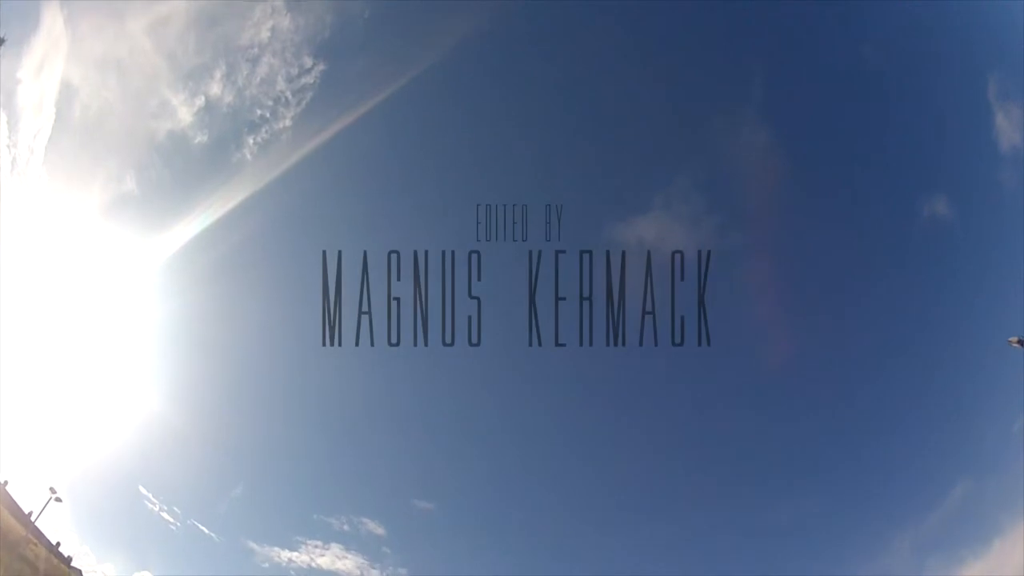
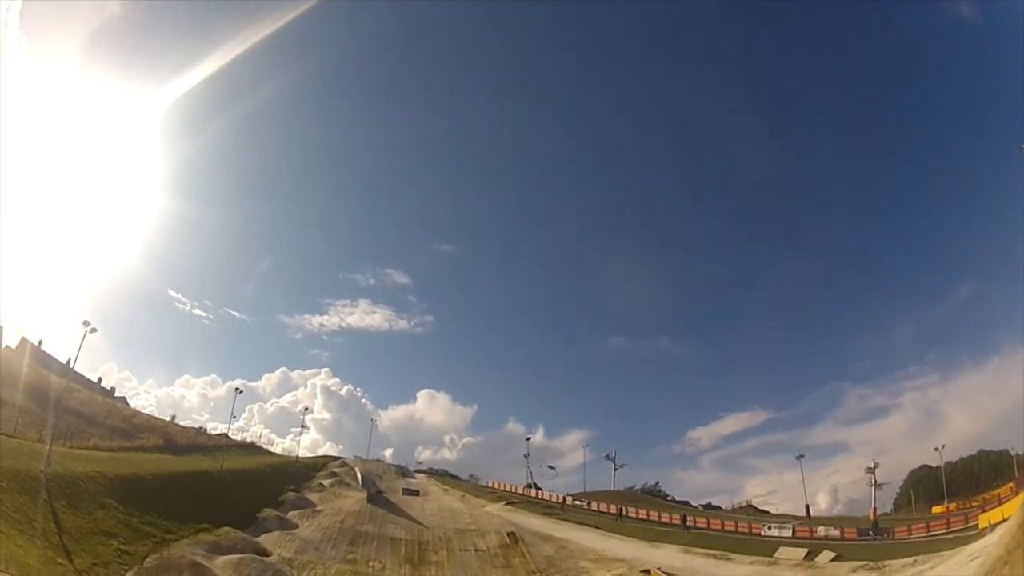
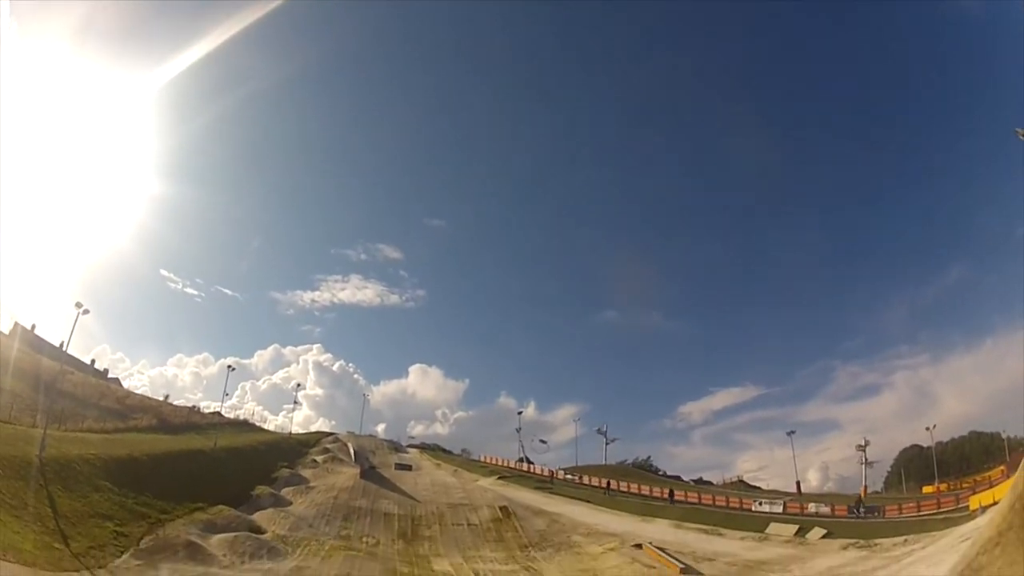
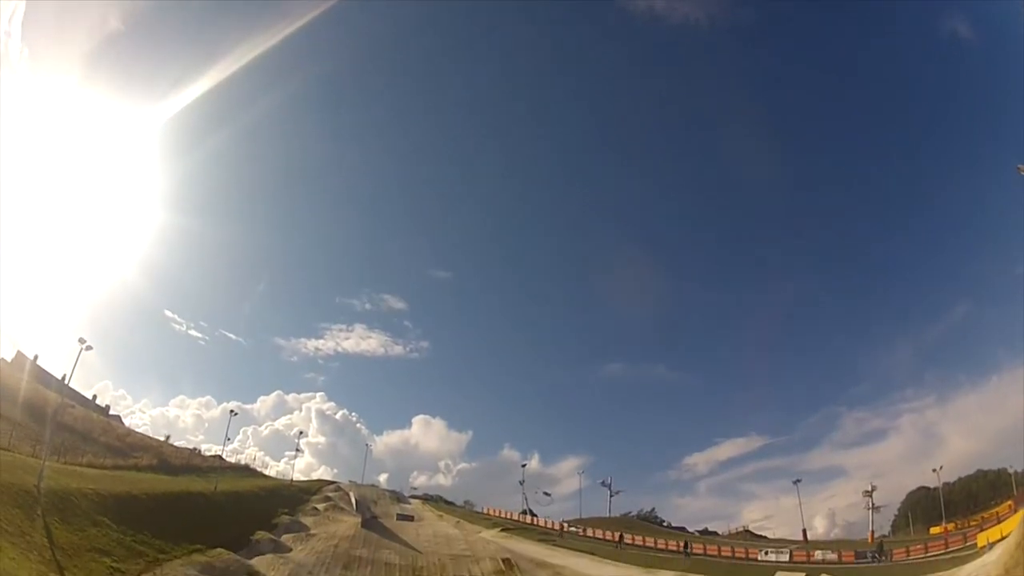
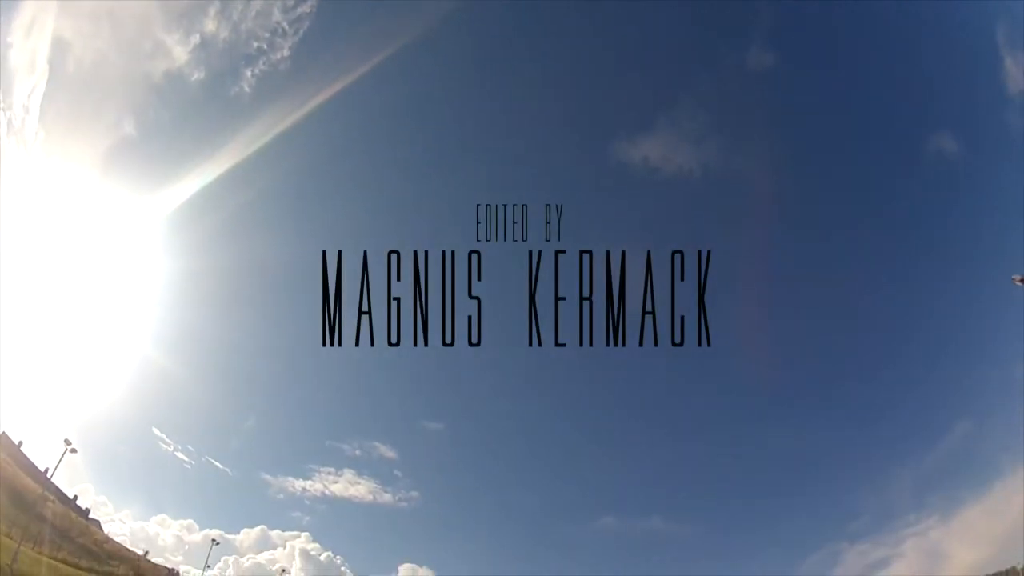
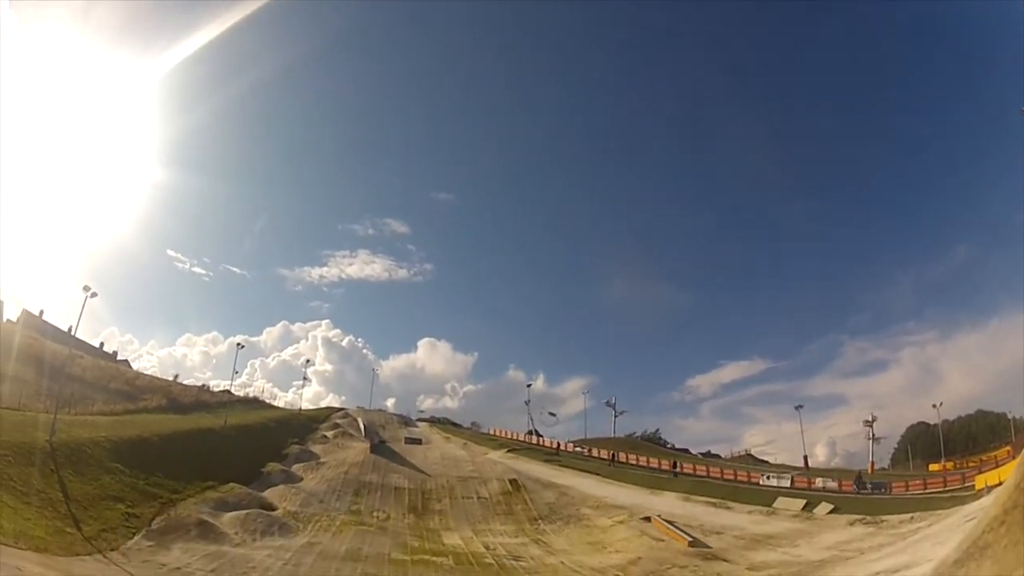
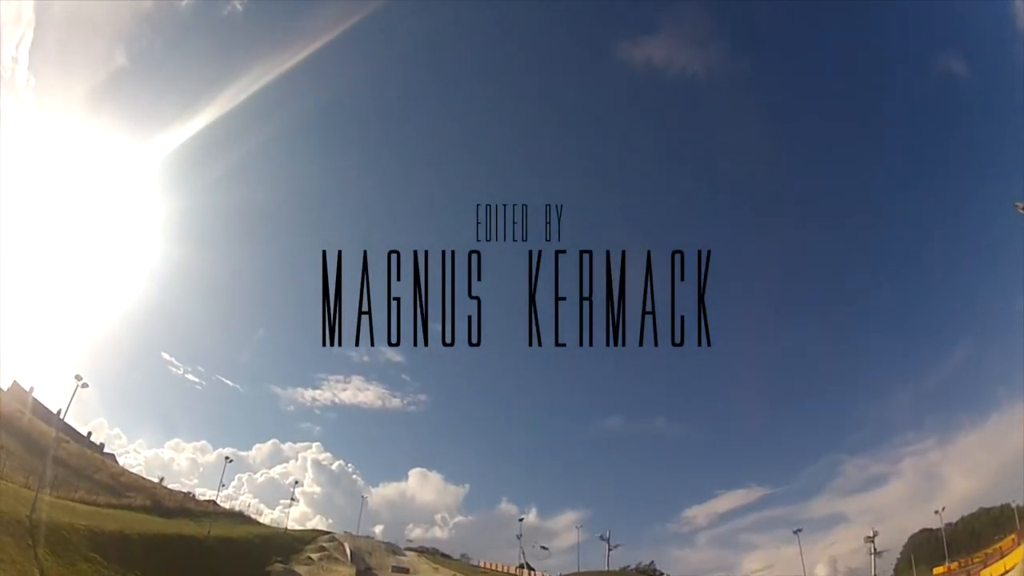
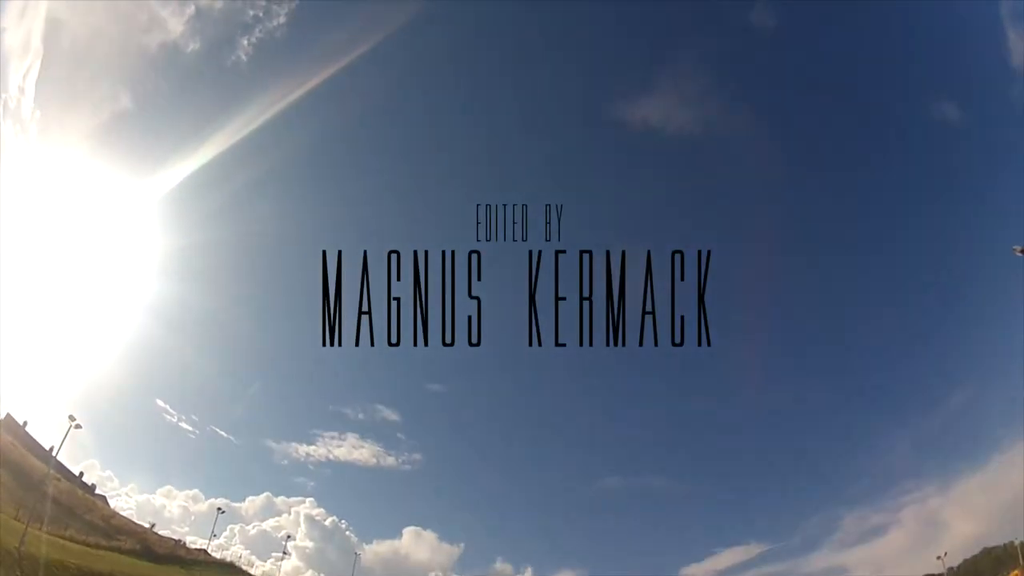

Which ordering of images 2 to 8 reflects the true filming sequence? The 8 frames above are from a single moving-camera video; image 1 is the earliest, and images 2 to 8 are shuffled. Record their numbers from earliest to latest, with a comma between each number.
5, 8, 7, 4, 2, 3, 6
